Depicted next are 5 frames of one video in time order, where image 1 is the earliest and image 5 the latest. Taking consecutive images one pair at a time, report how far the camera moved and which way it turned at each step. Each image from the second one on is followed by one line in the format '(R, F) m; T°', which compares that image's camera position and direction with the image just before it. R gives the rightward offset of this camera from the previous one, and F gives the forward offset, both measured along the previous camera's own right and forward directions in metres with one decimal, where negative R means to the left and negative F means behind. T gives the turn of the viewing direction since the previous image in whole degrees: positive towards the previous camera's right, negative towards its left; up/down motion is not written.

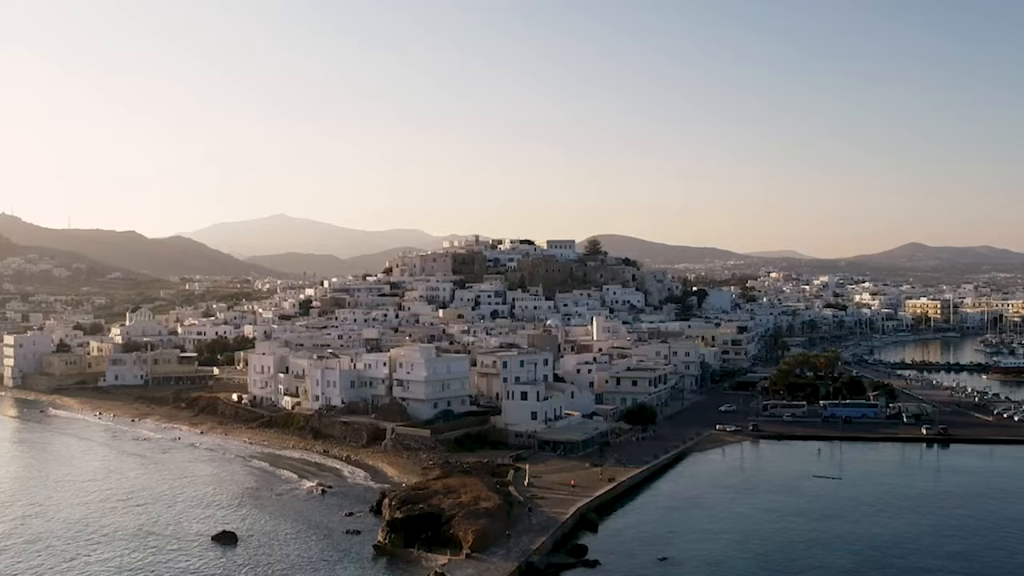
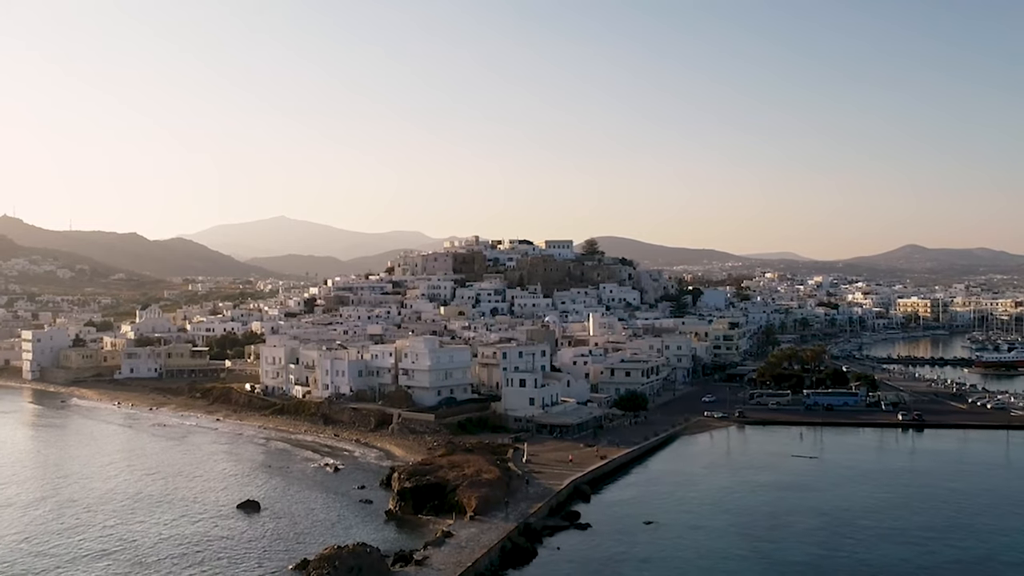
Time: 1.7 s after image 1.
(0.0, -2.5) m; 0°
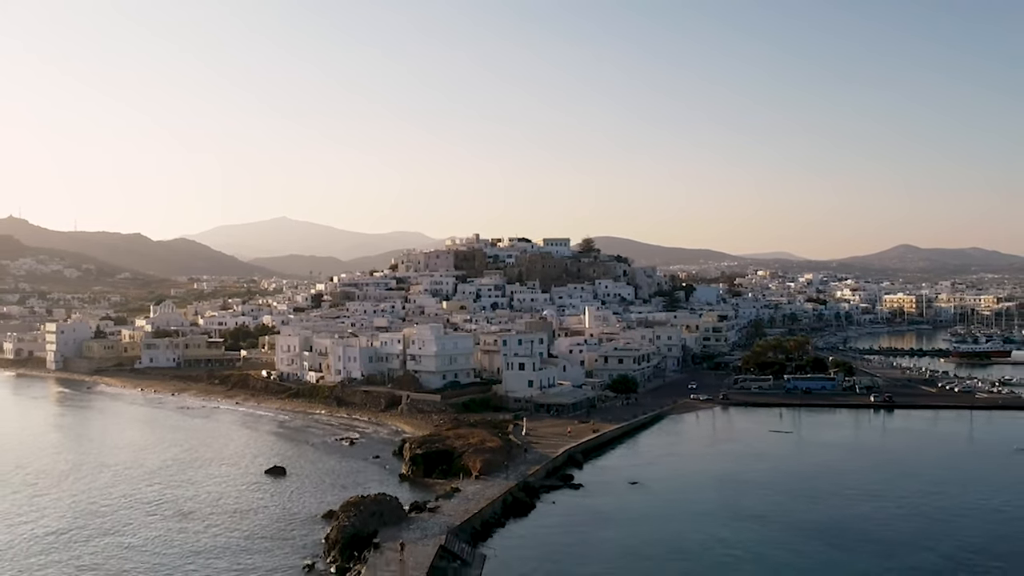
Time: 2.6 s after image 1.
(0.0, -3.4) m; 0°
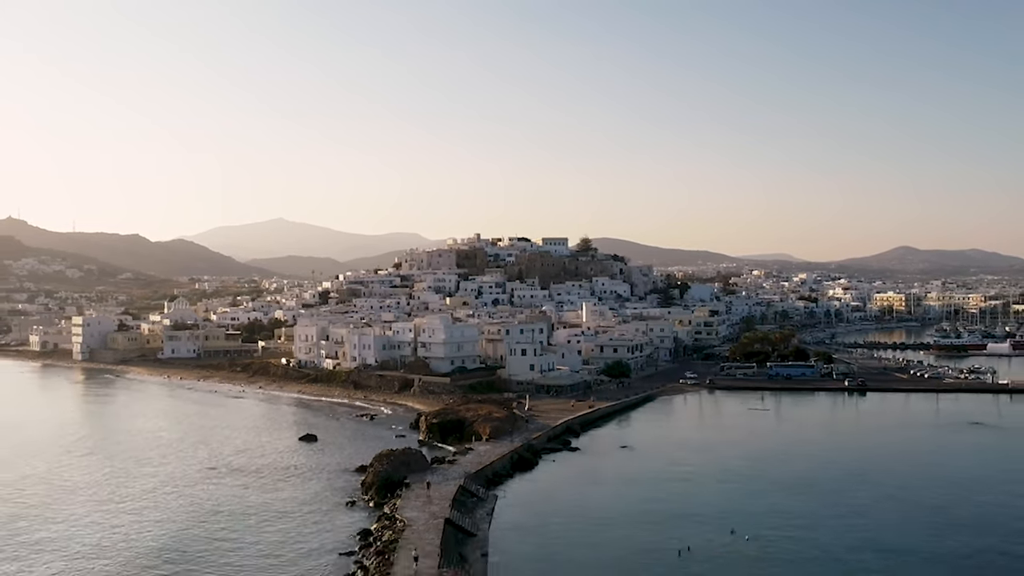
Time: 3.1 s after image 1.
(-0.3, -4.1) m; 0°
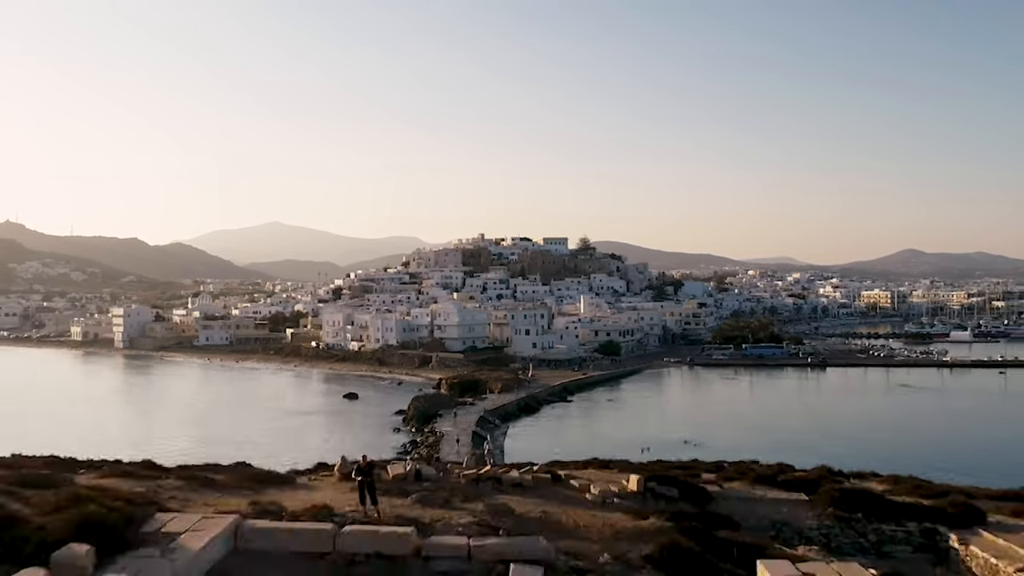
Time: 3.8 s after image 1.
(-0.3, -7.1) m; 0°
